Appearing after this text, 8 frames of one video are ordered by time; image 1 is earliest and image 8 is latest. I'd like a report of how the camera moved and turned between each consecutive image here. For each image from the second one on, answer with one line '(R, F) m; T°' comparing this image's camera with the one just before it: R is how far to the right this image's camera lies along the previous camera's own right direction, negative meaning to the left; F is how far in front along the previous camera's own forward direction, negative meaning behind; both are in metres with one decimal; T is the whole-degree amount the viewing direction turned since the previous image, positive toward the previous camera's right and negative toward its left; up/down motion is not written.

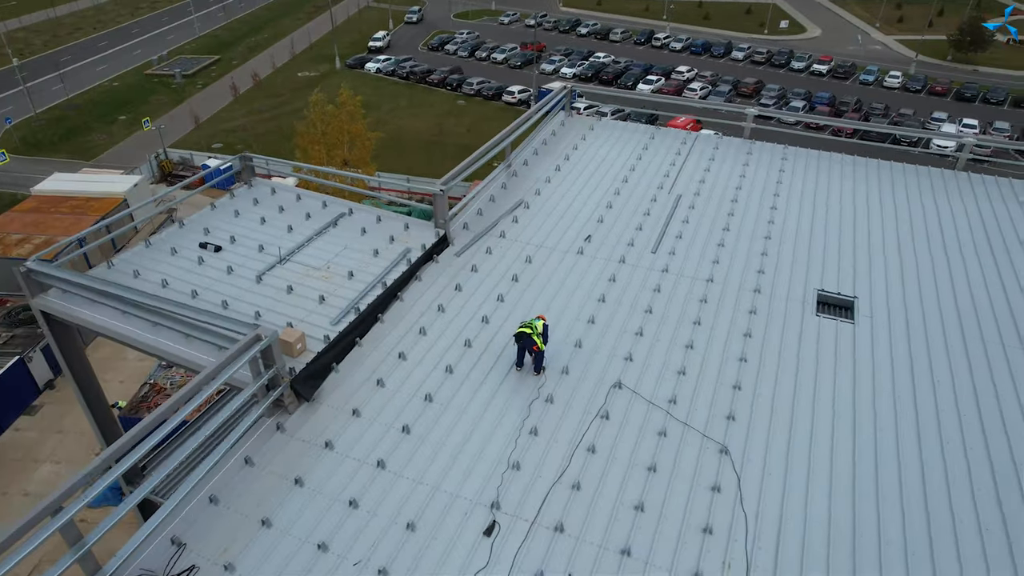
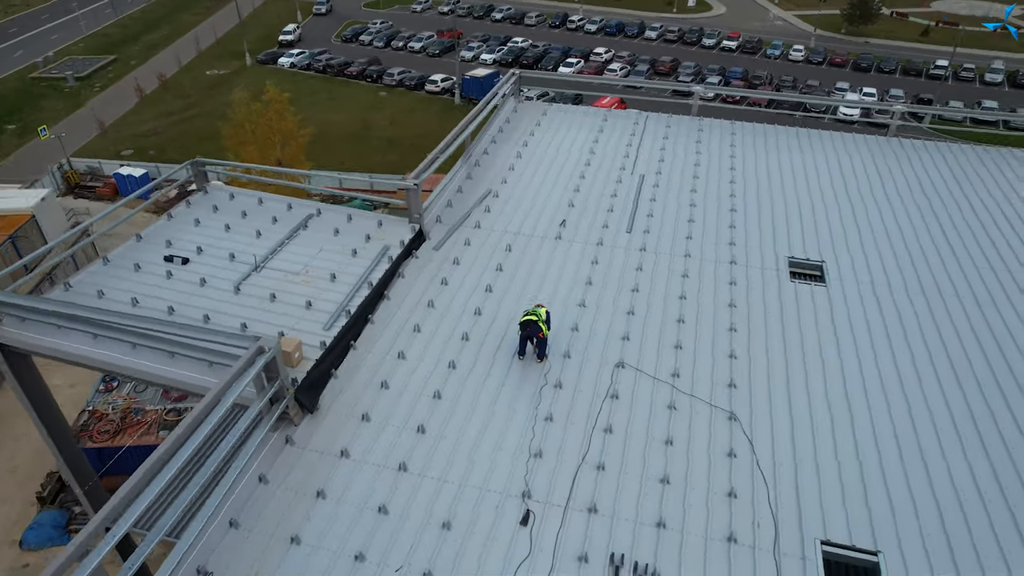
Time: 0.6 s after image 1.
(-0.9, +0.1) m; +6°
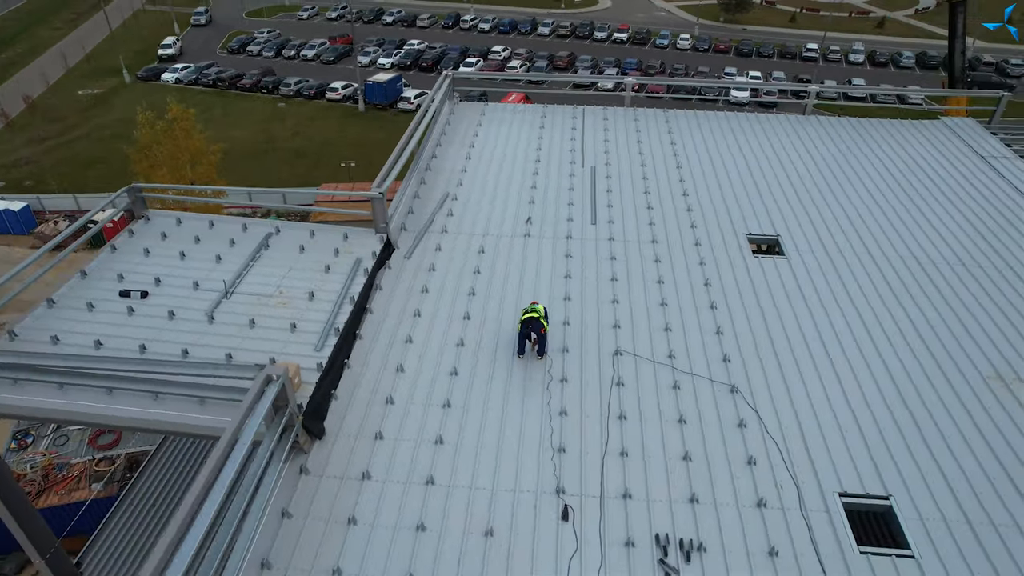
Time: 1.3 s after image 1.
(-1.0, +0.1) m; +8°
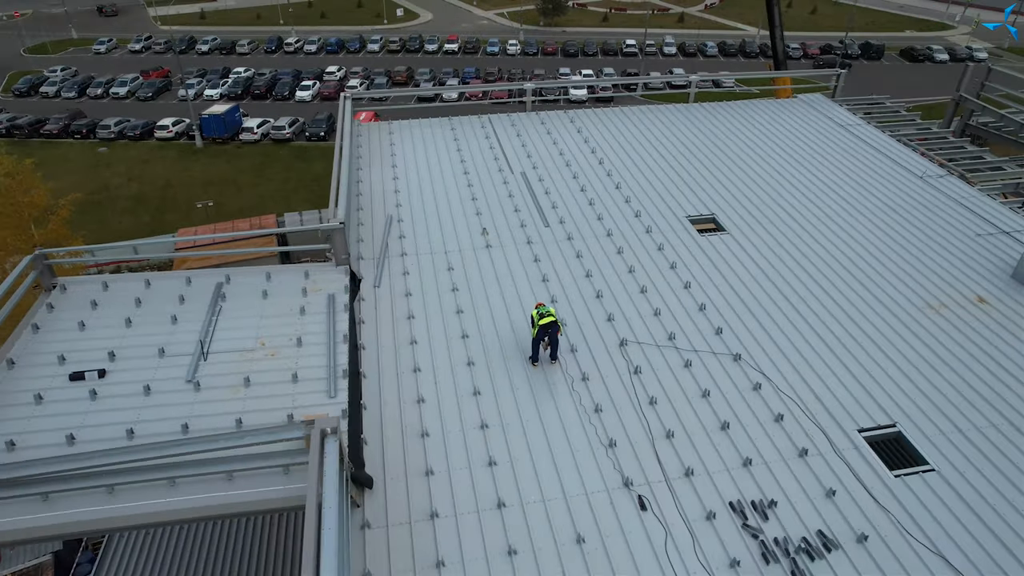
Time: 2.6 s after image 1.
(-1.8, +0.3) m; +13°
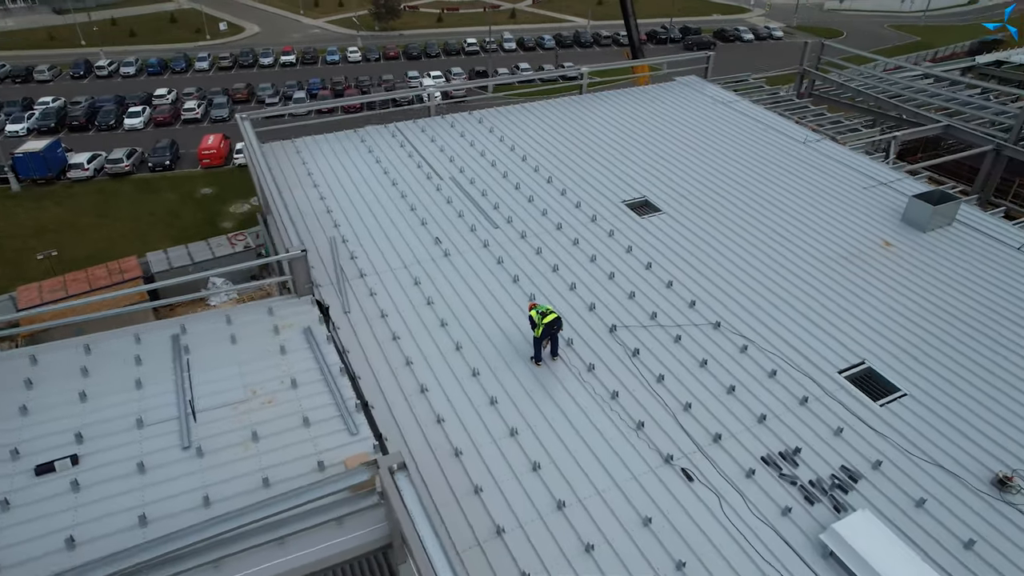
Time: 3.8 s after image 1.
(-1.6, +0.2) m; +12°
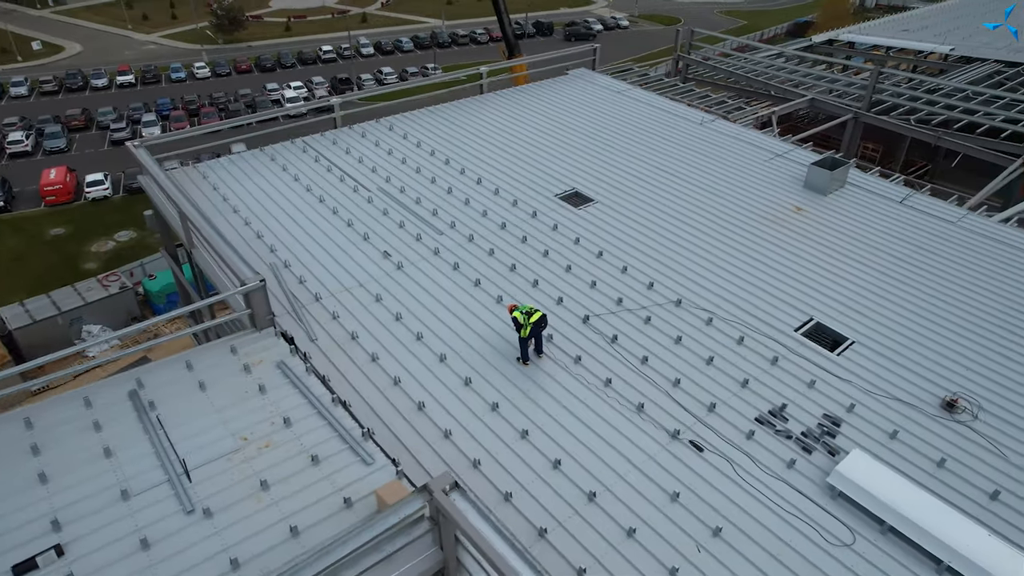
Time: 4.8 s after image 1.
(-1.2, +0.1) m; +11°
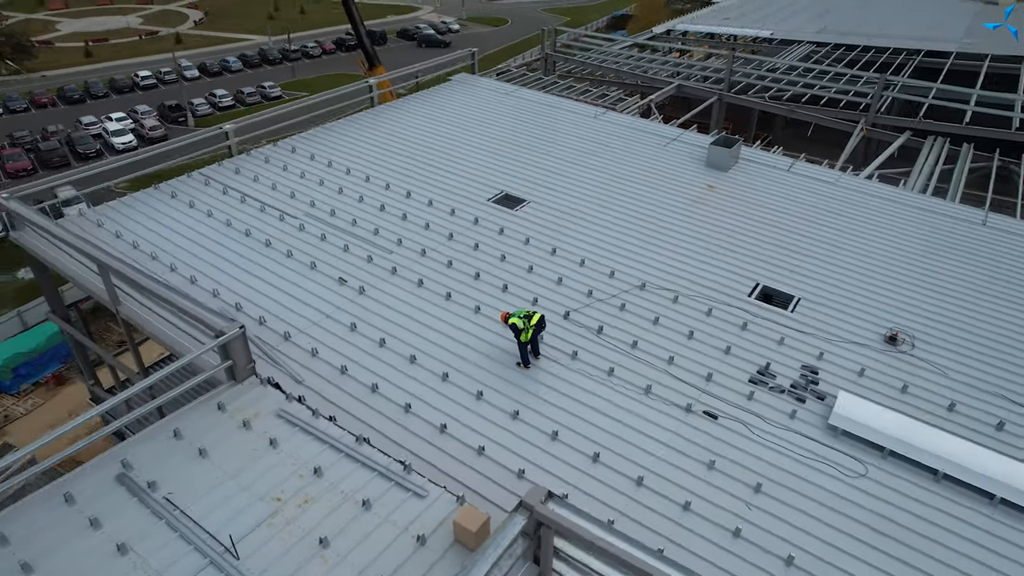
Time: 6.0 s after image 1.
(-1.7, +0.2) m; +13°
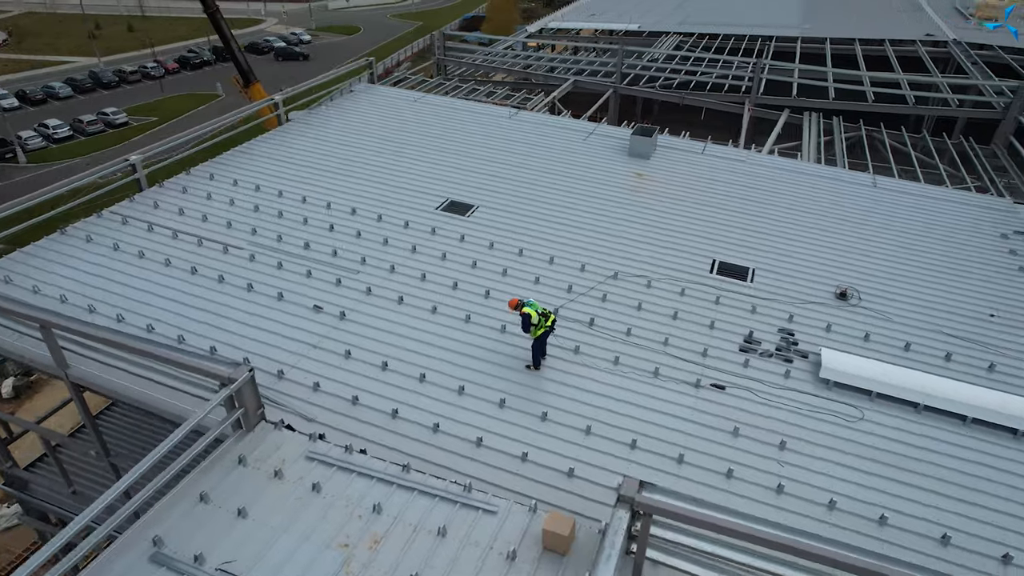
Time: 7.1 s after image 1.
(-1.6, +0.2) m; +11°
